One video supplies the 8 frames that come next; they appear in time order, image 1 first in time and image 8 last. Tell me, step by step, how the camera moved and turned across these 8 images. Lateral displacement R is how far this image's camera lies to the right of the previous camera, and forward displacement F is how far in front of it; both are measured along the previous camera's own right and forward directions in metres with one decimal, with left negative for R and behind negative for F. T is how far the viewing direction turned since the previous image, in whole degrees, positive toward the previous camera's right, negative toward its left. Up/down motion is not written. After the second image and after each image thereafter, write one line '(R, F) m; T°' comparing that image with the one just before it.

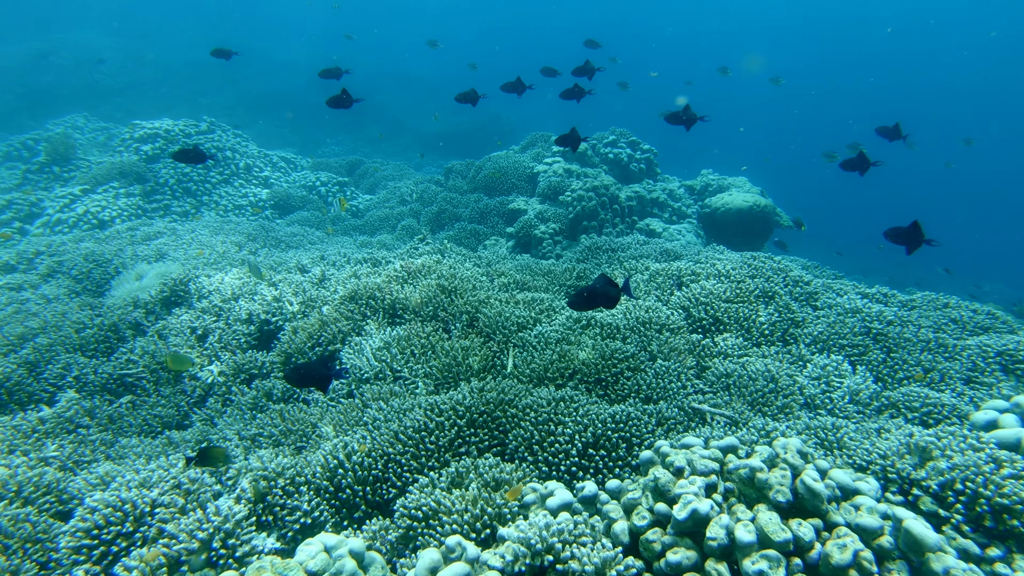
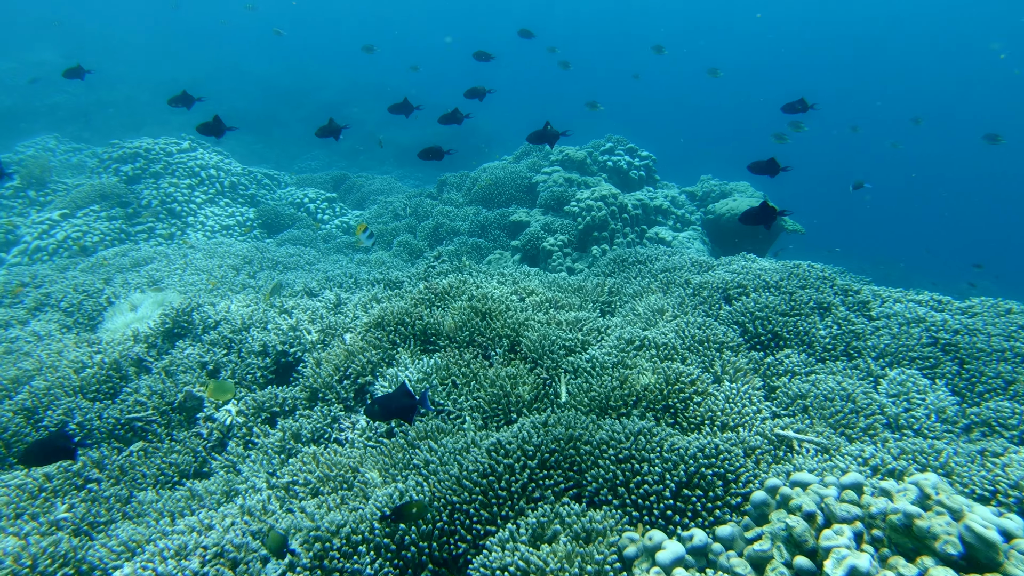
(-0.4, +0.4) m; +2°
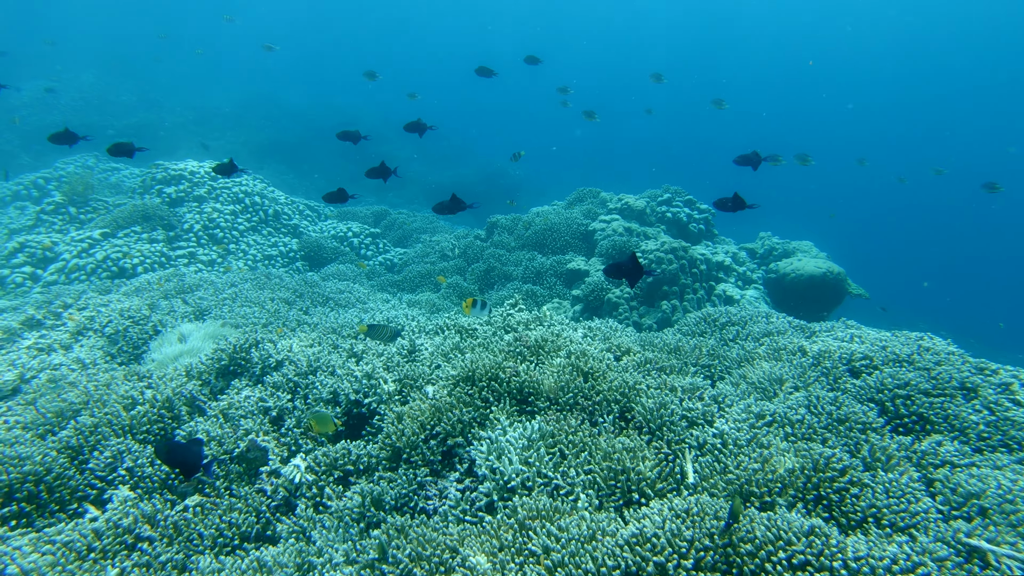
(-0.6, +0.5) m; 0°
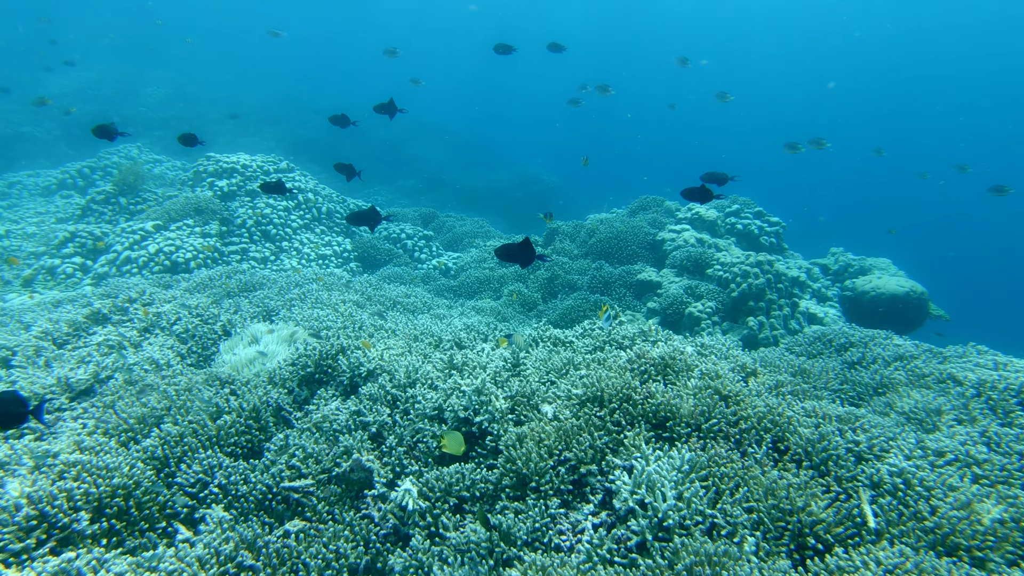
(-0.6, +0.4) m; -1°
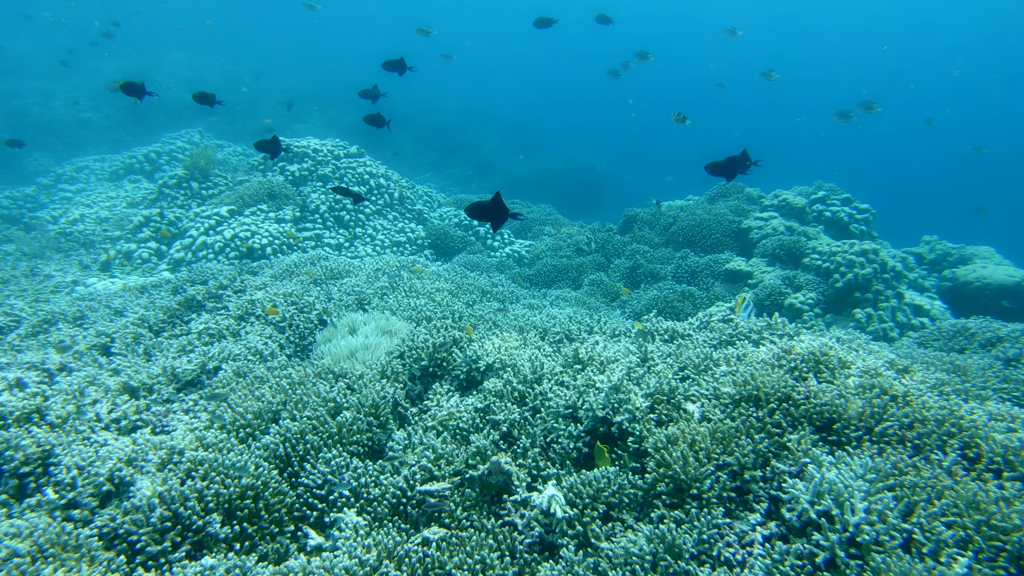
(-0.5, +0.3) m; -2°
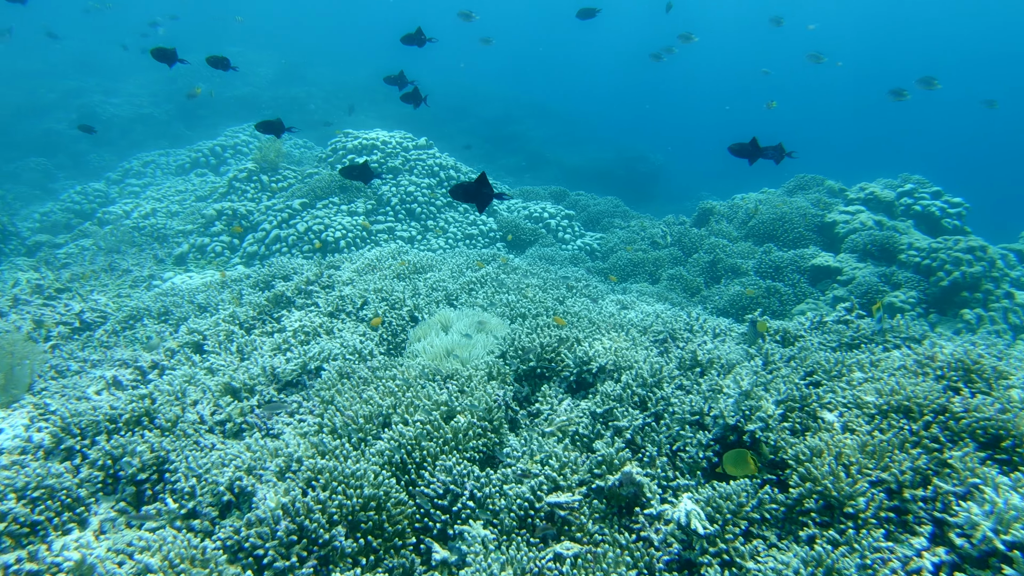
(-0.4, +0.2) m; -3°
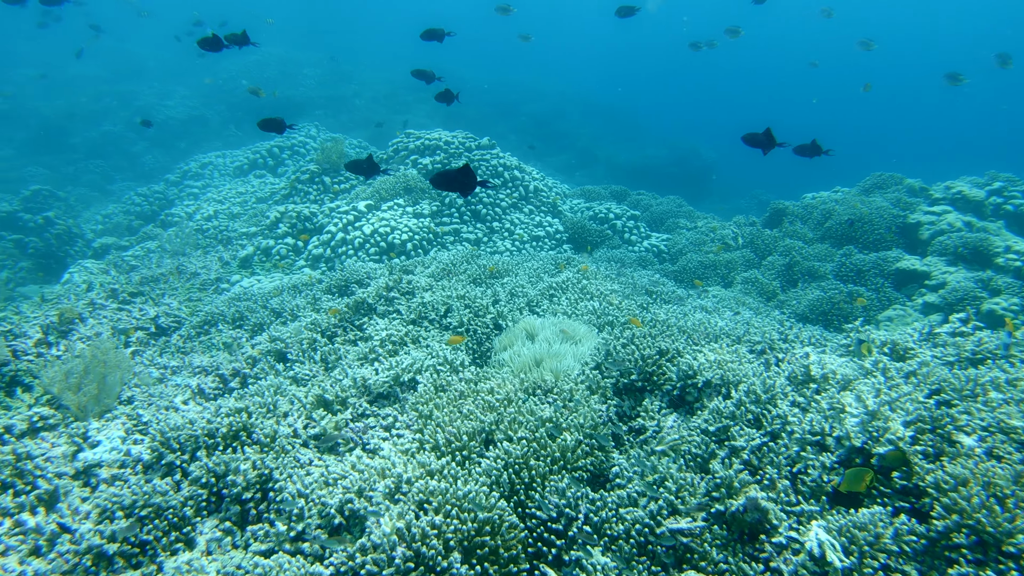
(-0.3, +0.2) m; -3°
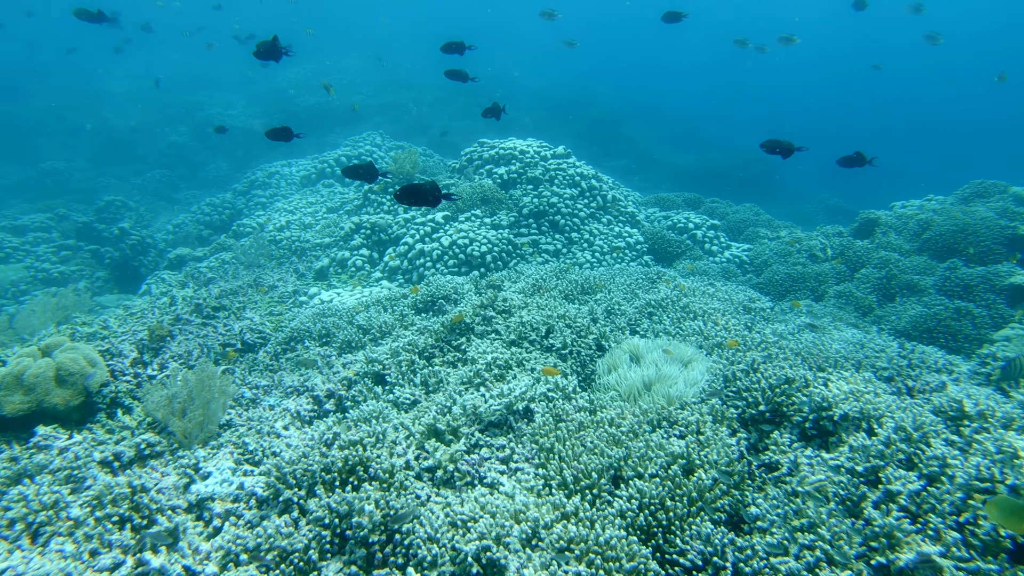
(-0.4, +0.2) m; -3°
